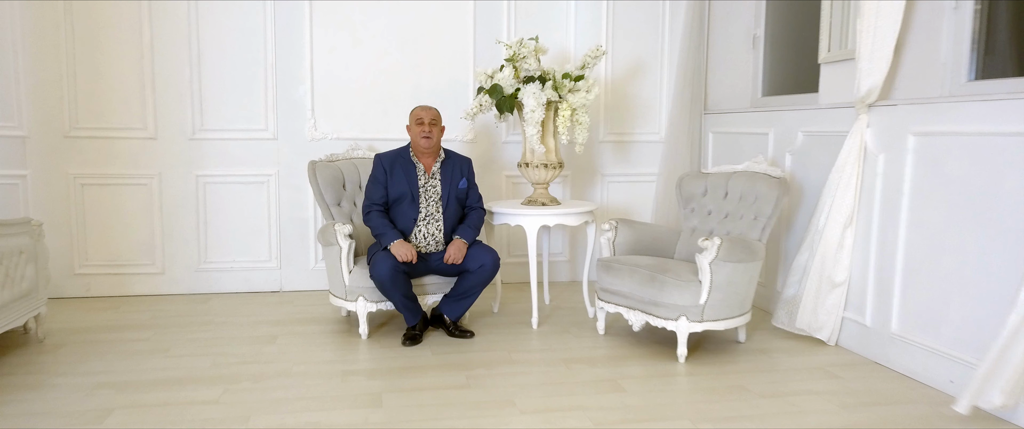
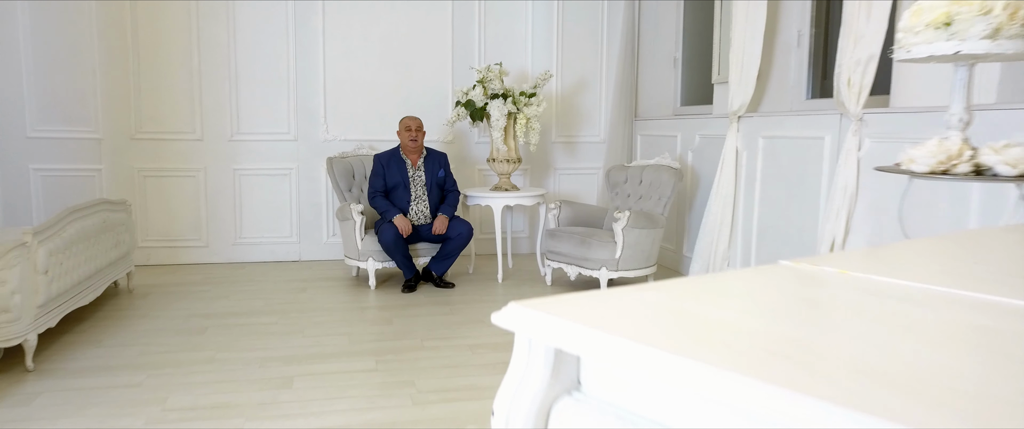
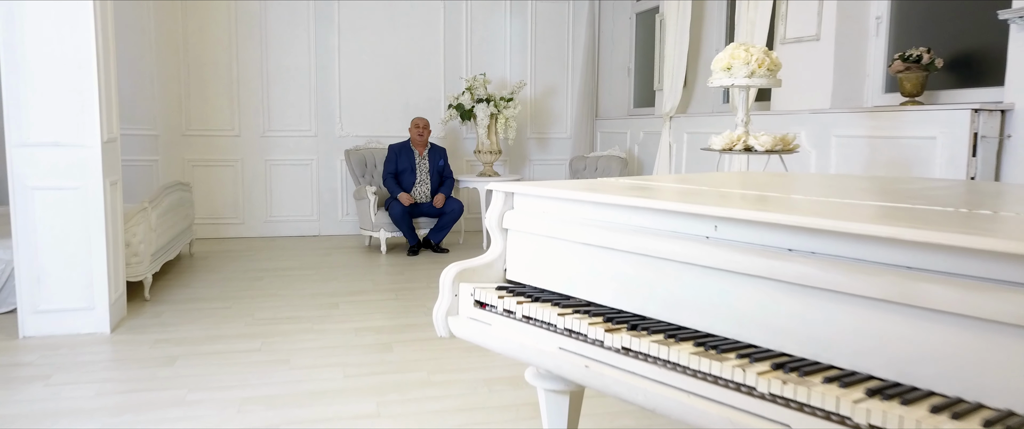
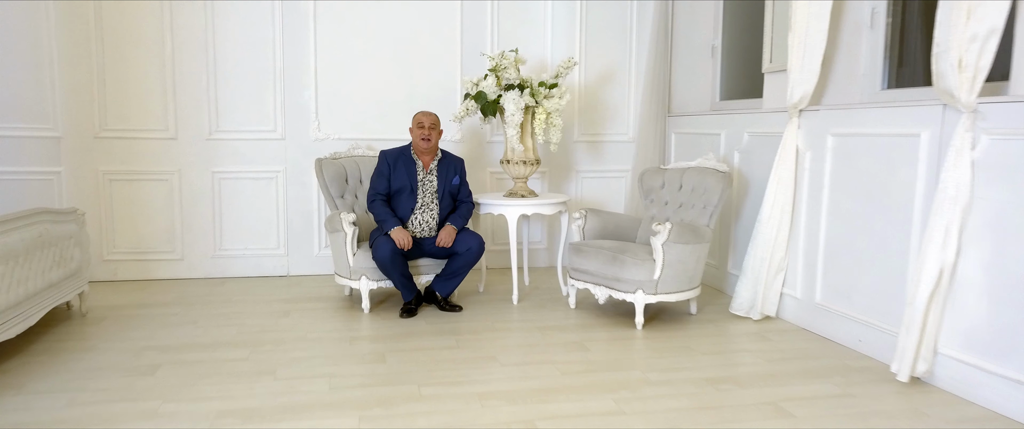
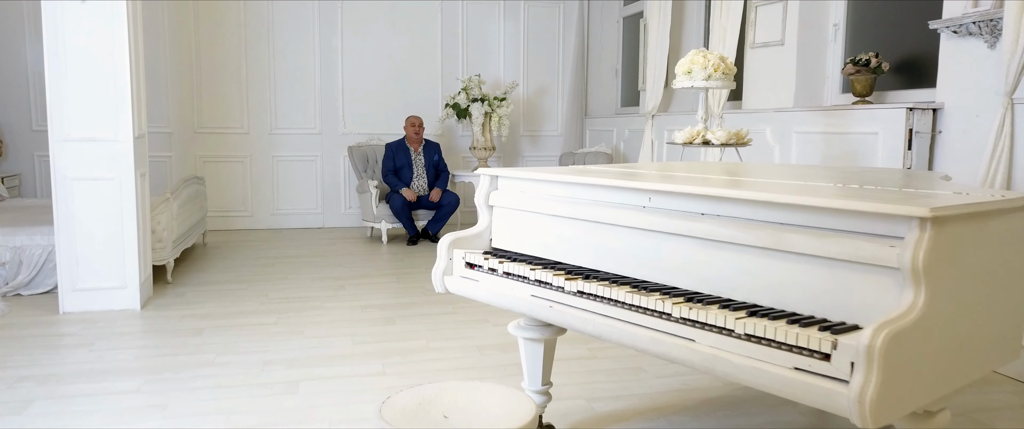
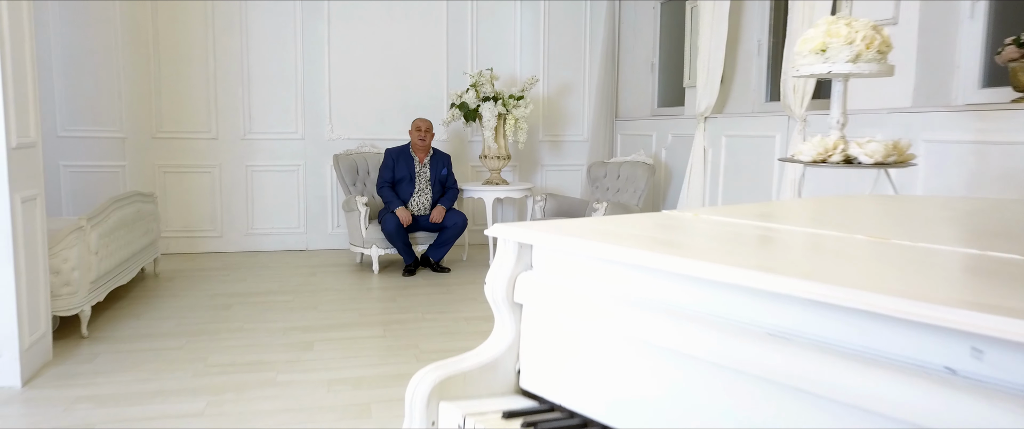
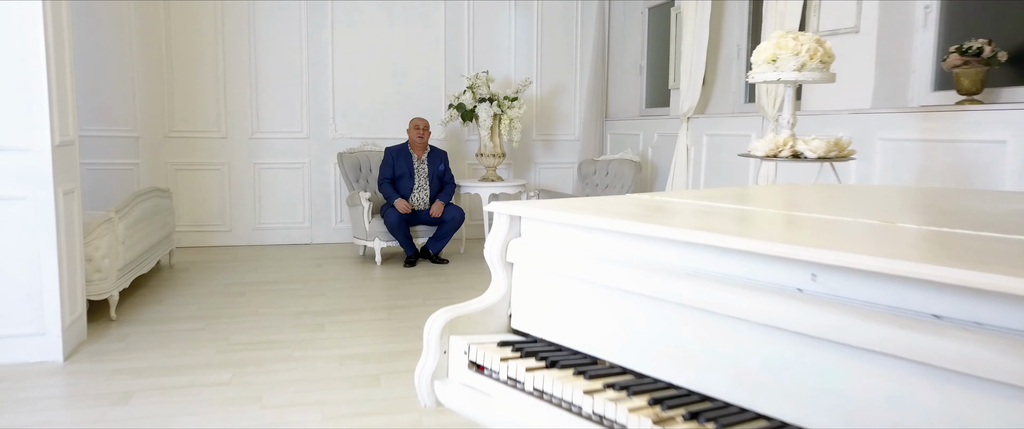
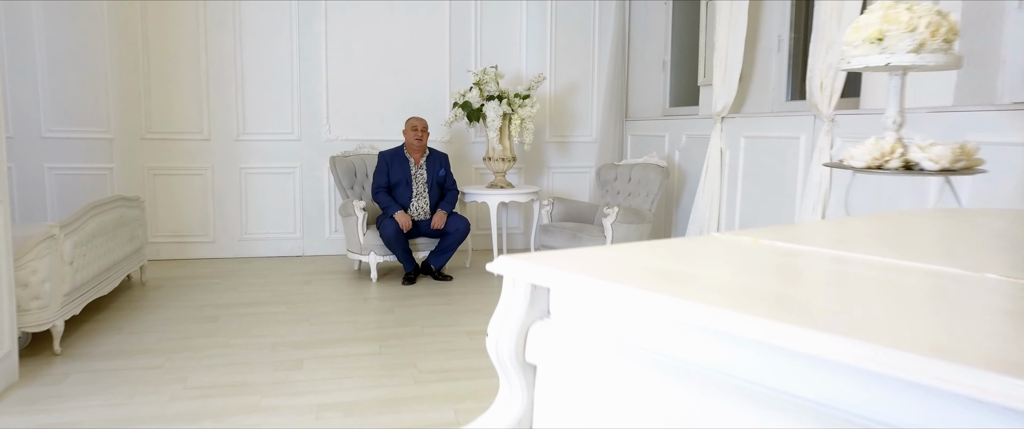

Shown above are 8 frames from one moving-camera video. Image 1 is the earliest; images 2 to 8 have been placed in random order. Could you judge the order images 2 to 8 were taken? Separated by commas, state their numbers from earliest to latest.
4, 2, 8, 6, 7, 3, 5
